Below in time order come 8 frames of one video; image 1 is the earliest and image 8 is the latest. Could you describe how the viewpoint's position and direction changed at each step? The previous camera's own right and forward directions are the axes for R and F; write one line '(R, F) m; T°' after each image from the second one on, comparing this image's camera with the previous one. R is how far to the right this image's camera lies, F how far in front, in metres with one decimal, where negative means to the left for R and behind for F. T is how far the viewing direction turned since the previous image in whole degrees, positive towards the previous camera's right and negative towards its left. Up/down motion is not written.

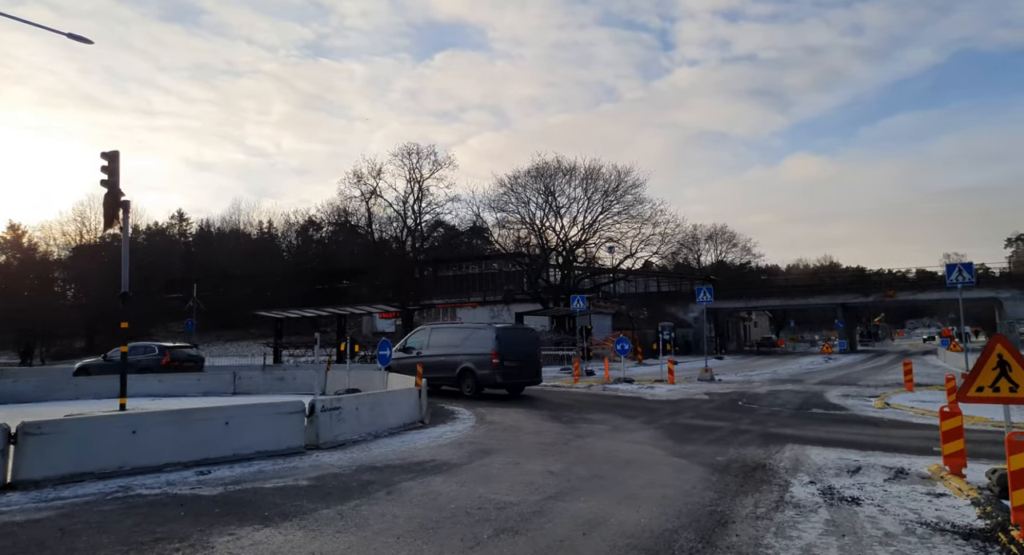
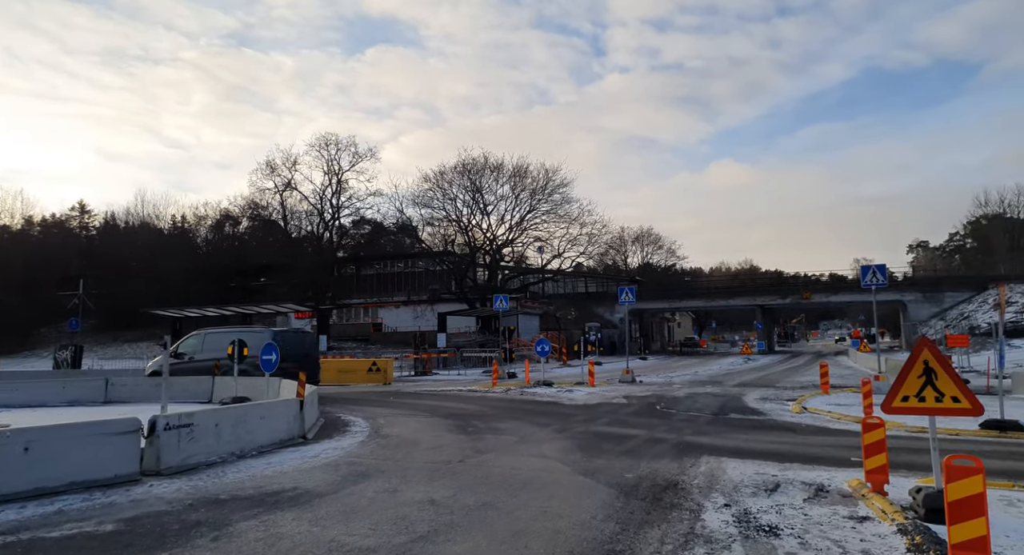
(+0.6, +1.3) m; +6°
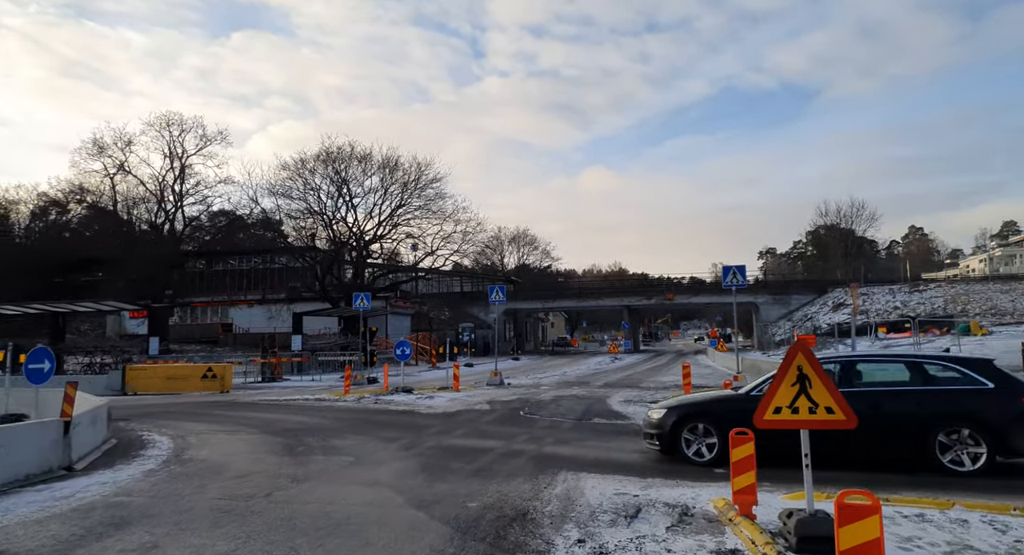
(+0.7, +1.5) m; +11°
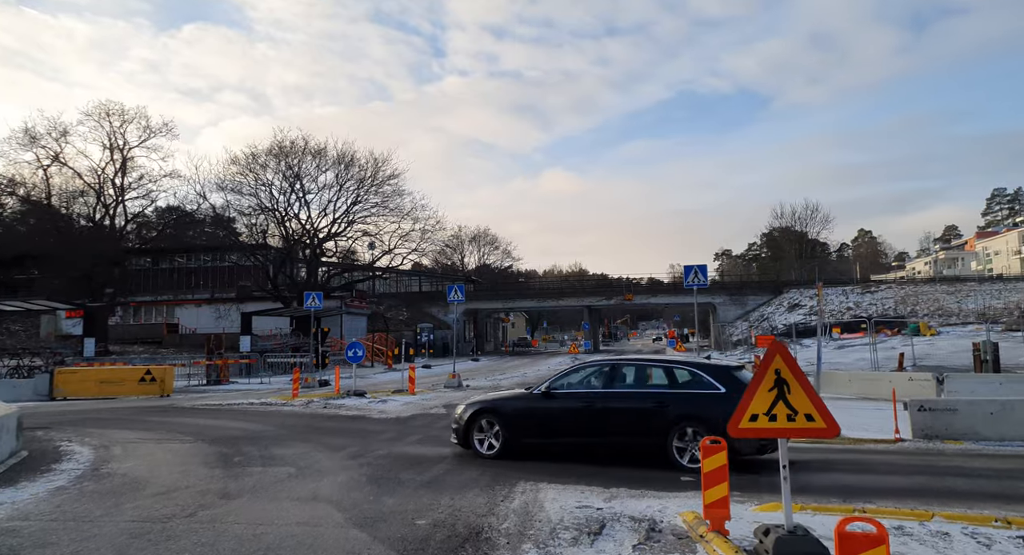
(+0.1, +0.7) m; +3°
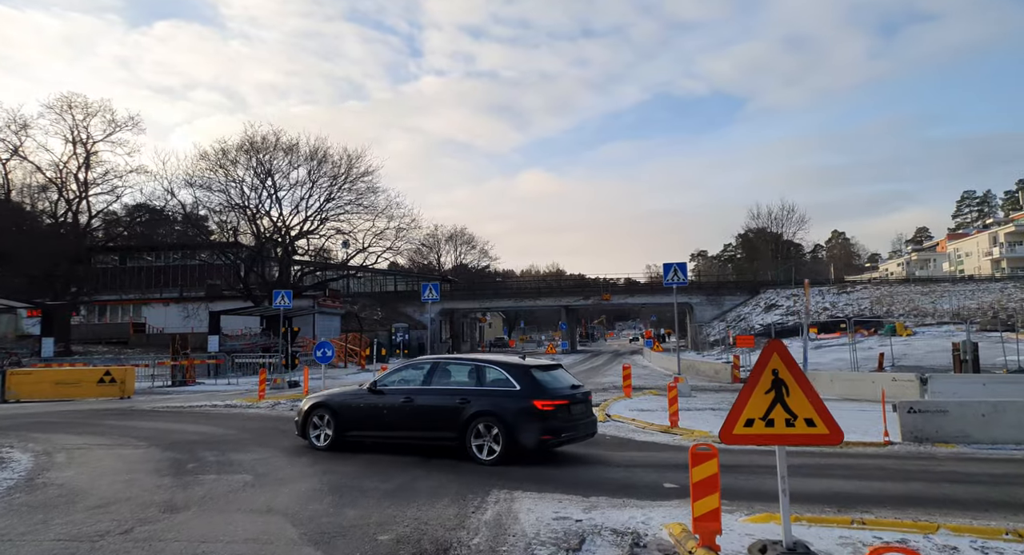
(+0.1, +0.6) m; +2°
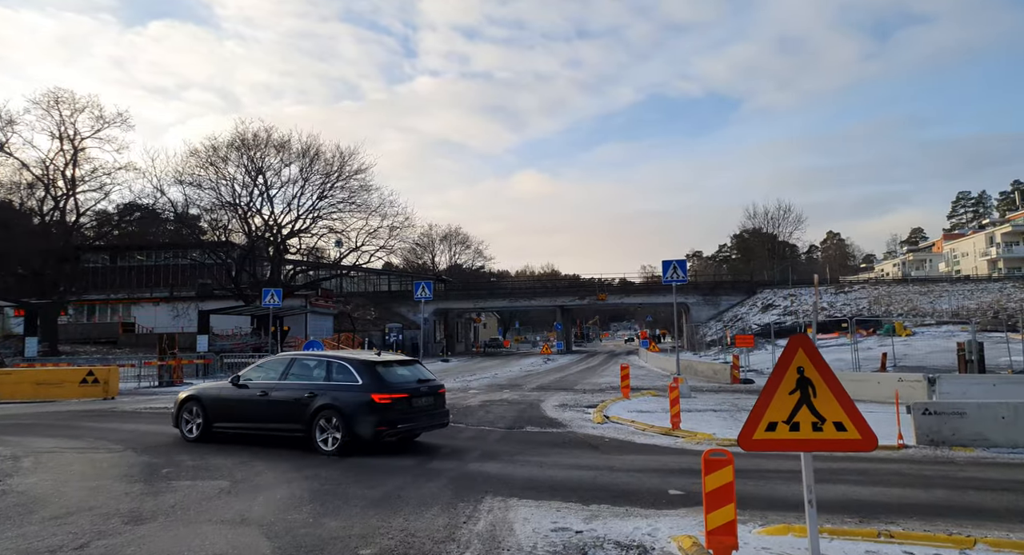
(0.0, +0.6) m; 0°
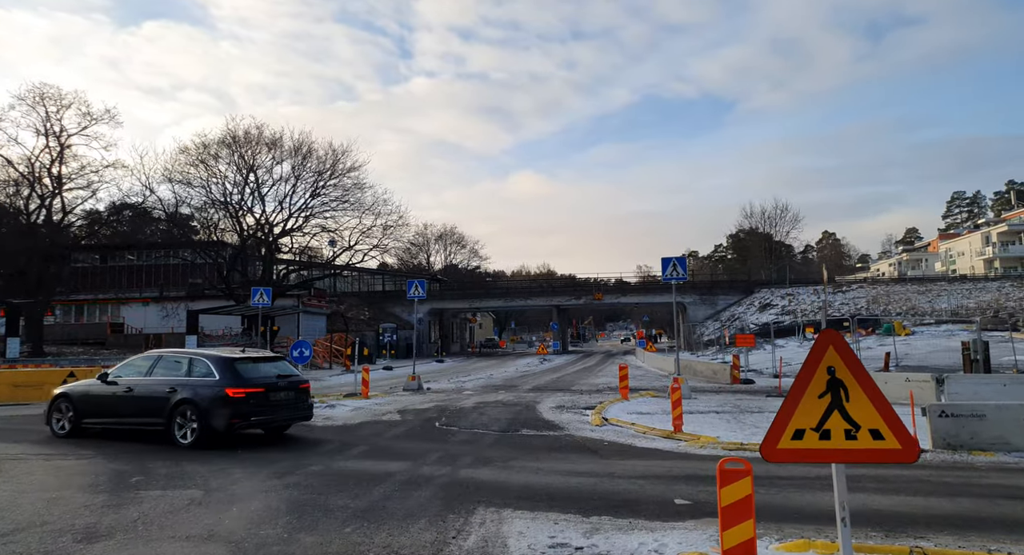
(0.0, +0.6) m; 0°
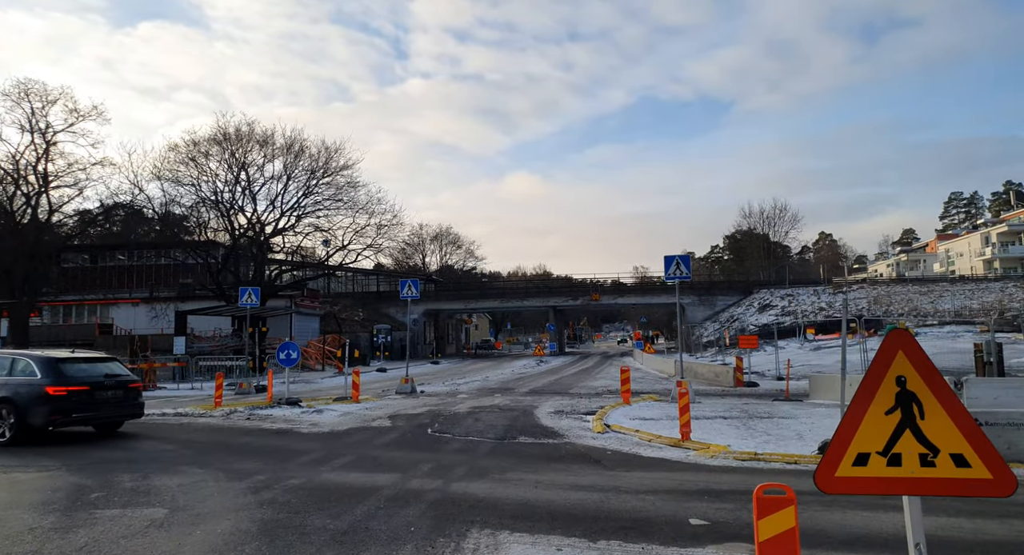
(0.0, +0.8) m; 0°
